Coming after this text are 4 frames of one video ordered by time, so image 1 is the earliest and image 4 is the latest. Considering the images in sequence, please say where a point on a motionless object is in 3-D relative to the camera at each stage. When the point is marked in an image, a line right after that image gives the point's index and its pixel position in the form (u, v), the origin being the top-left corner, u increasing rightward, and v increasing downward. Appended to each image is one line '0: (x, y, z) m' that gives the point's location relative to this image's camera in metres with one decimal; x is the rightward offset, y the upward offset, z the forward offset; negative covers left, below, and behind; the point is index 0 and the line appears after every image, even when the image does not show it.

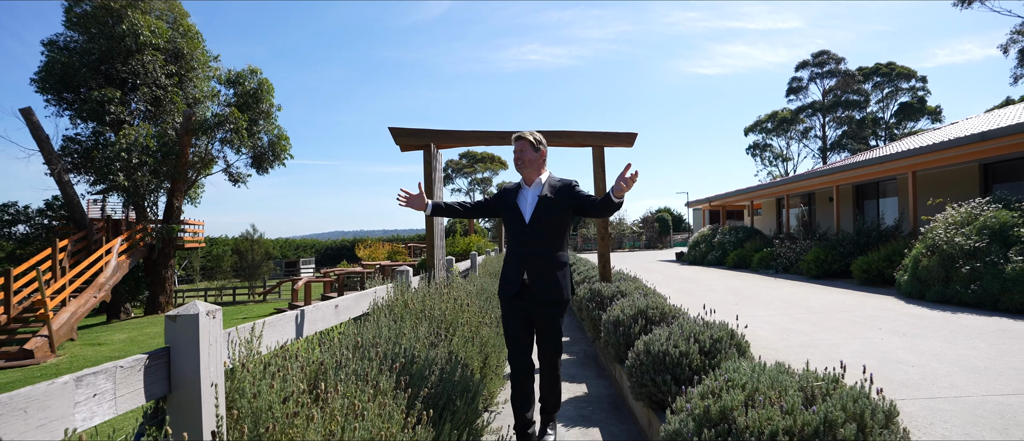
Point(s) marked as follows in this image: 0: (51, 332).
0: (-12.3, -3.0, +13.8) m
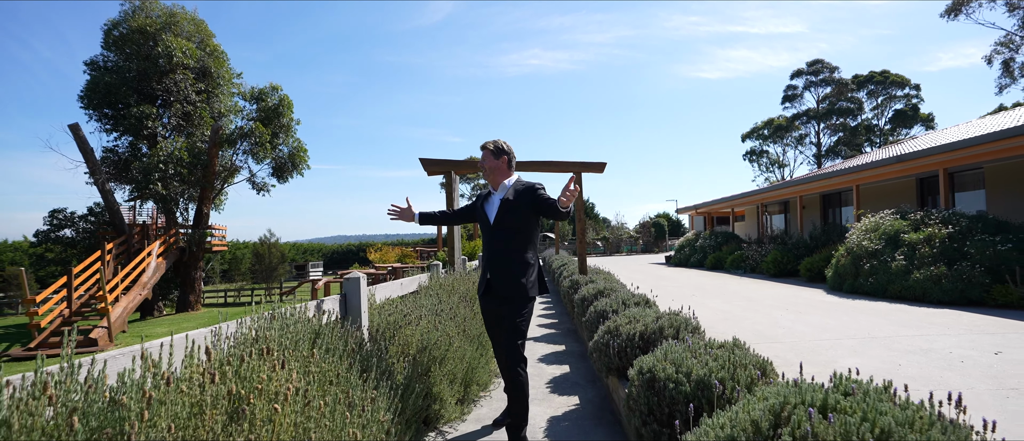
0: (-12.3, -3.2, +15.8) m
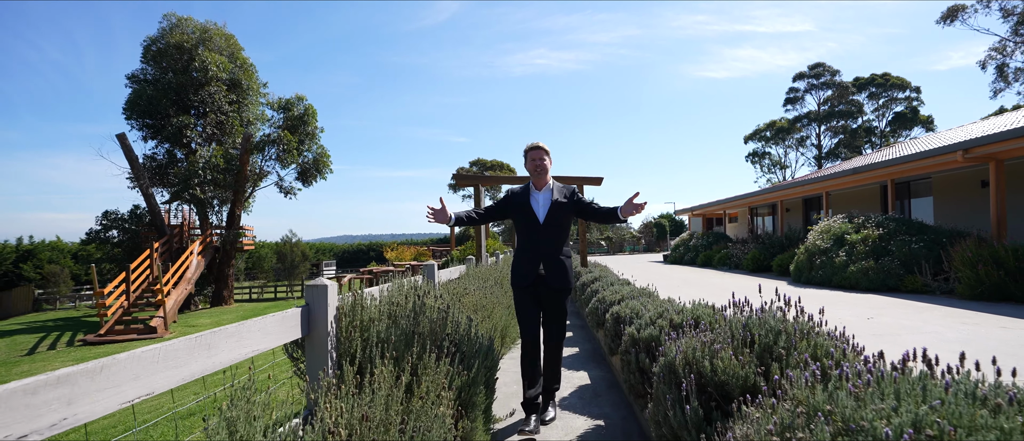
0: (-11.9, -3.2, +17.8) m
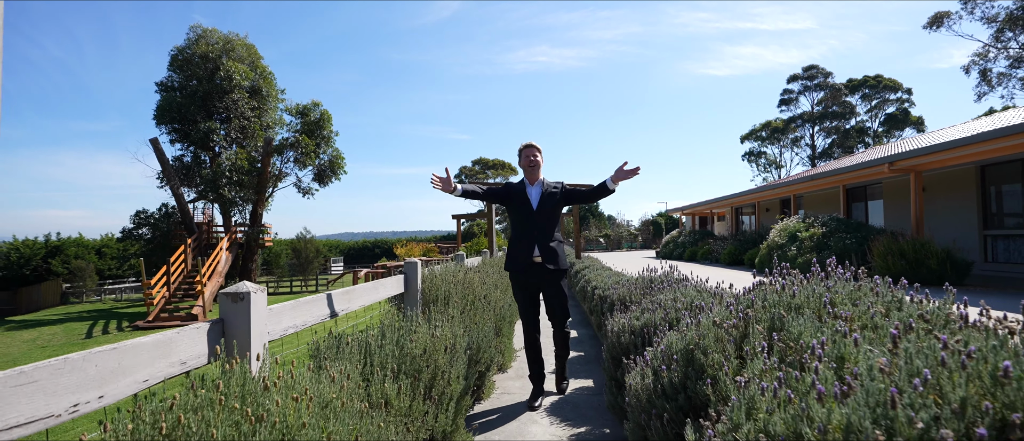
0: (-11.7, -3.2, +19.8) m
